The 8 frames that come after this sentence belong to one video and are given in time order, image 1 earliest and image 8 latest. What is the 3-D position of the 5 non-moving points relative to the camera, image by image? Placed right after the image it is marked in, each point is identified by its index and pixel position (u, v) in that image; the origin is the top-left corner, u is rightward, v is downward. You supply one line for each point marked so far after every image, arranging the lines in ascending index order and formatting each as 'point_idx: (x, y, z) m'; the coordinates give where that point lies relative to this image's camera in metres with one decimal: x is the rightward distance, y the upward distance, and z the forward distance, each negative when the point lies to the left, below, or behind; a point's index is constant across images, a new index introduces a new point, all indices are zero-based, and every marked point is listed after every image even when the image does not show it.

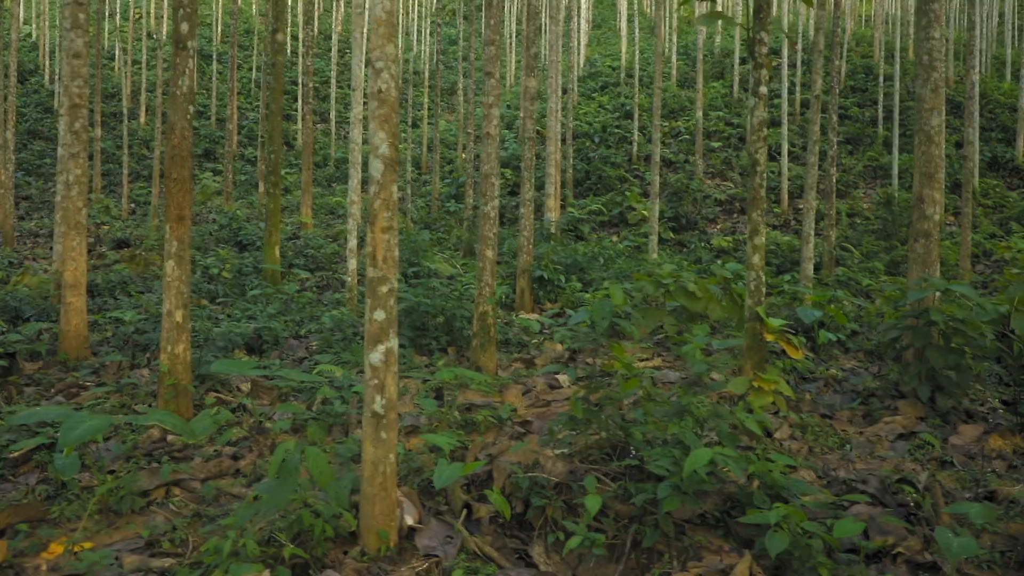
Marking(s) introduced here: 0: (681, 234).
0: (+3.3, +1.0, +15.6) m
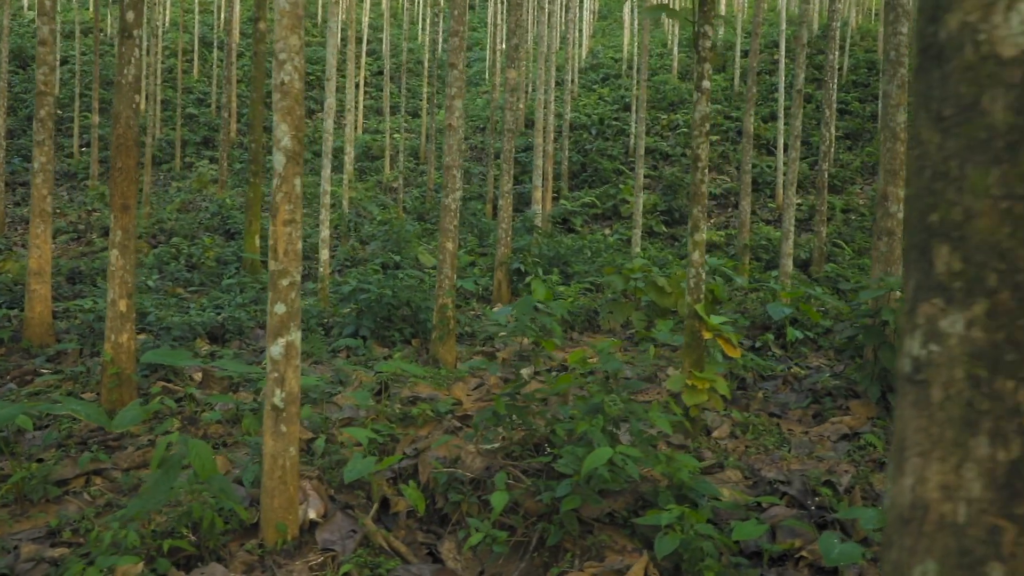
0: (+3.1, +1.2, +15.5) m
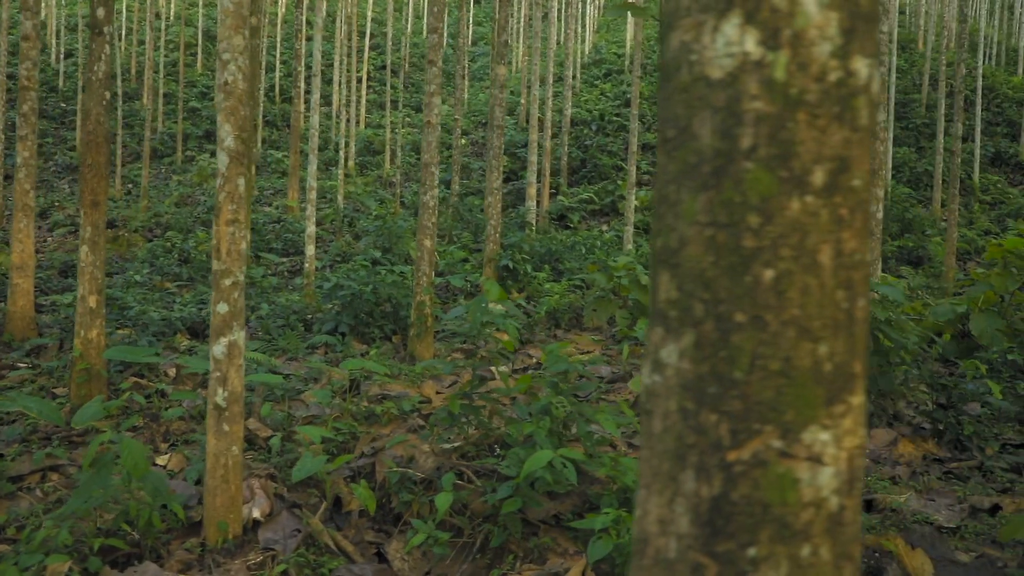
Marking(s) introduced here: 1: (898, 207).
0: (+3.1, +1.2, +15.4) m
1: (+7.0, +1.5, +14.6) m
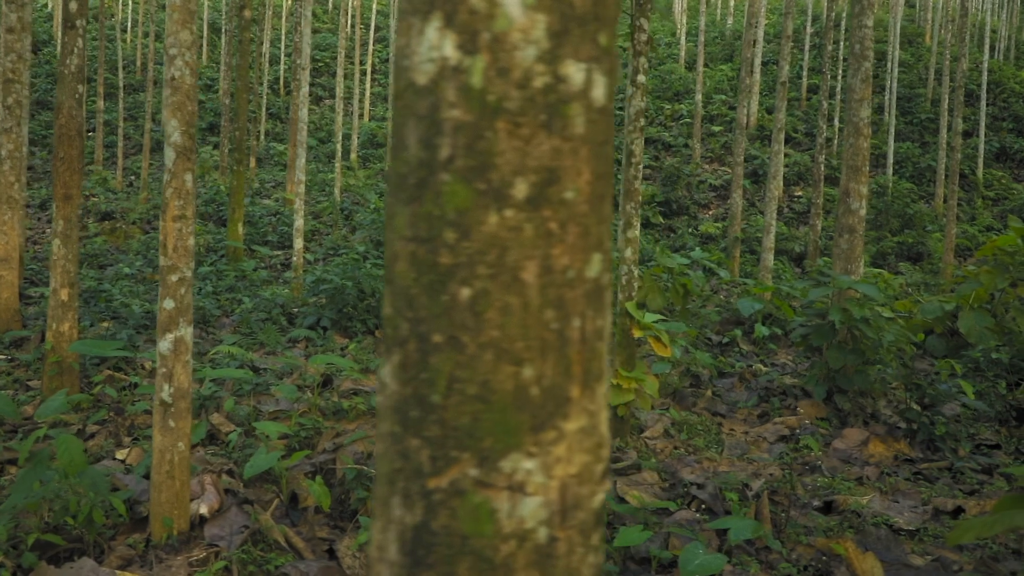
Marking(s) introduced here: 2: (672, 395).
0: (+3.0, +1.3, +15.3) m
1: (+7.0, +1.5, +14.5) m
2: (+1.2, -0.8, +6.1) m
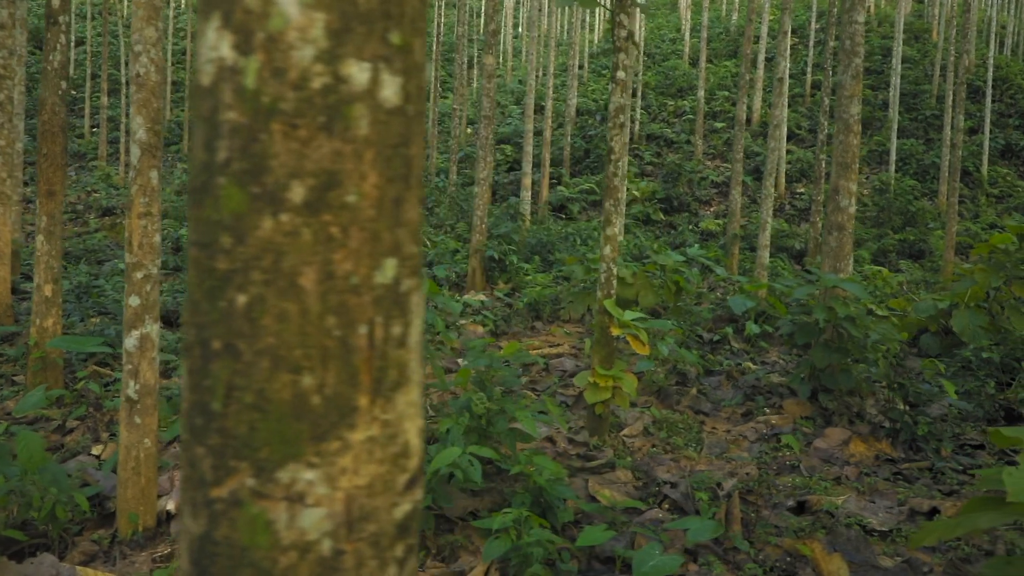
0: (+3.0, +1.4, +15.2) m
1: (+7.0, +1.6, +14.4) m
2: (+1.1, -0.8, +6.1) m
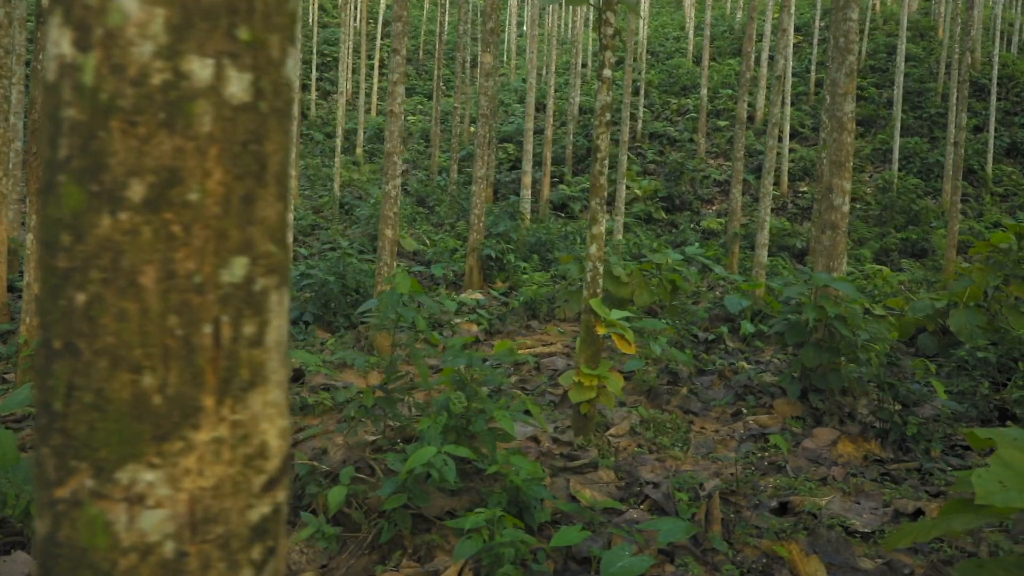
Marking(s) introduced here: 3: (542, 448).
0: (+3.0, +1.4, +15.2) m
1: (+7.0, +1.6, +14.3) m
2: (+1.0, -0.8, +6.0) m
3: (+0.2, -0.9, +4.5) m
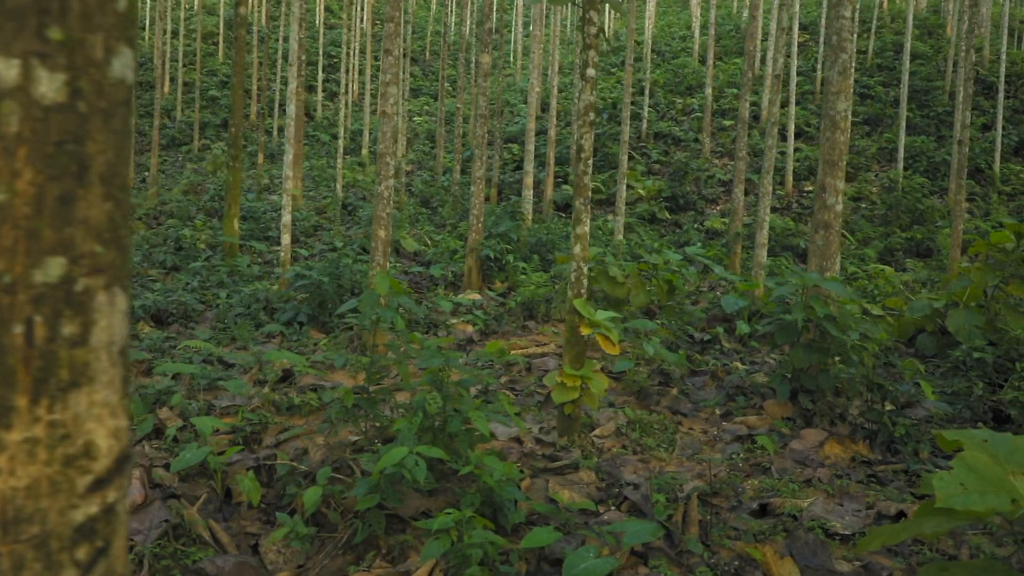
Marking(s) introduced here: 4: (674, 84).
0: (+3.1, +1.4, +15.2) m
1: (+7.0, +1.6, +14.2) m
2: (+0.9, -0.8, +6.0) m
3: (+0.1, -0.9, +4.5) m
4: (+4.0, +5.1, +19.9) m
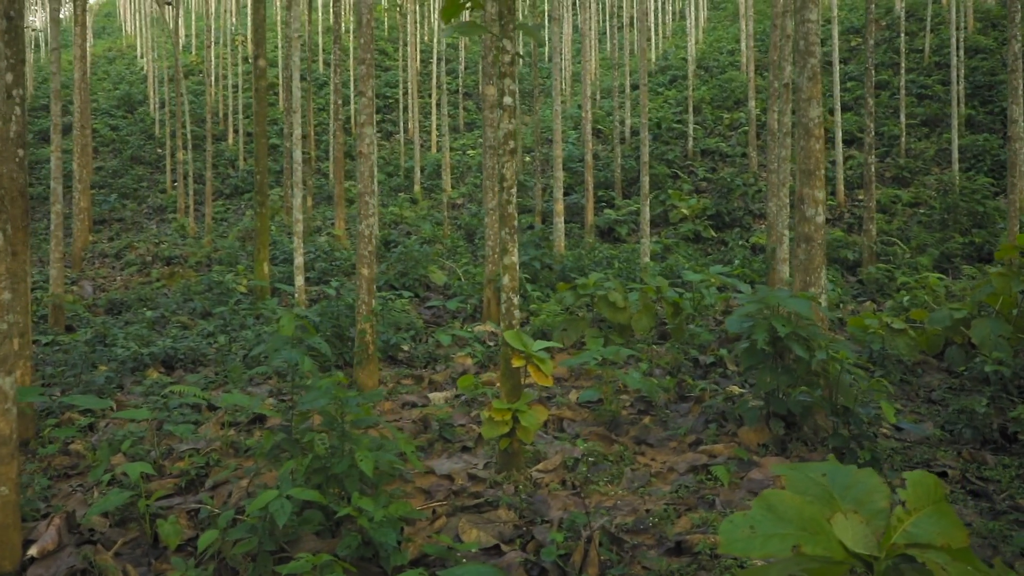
0: (+3.8, +1.0, +14.7) m
1: (+7.6, +1.5, +13.3) m
2: (+0.7, -1.0, +5.8) m
3: (-0.3, -1.1, +4.4) m
4: (+5.1, +4.6, +19.5) m
